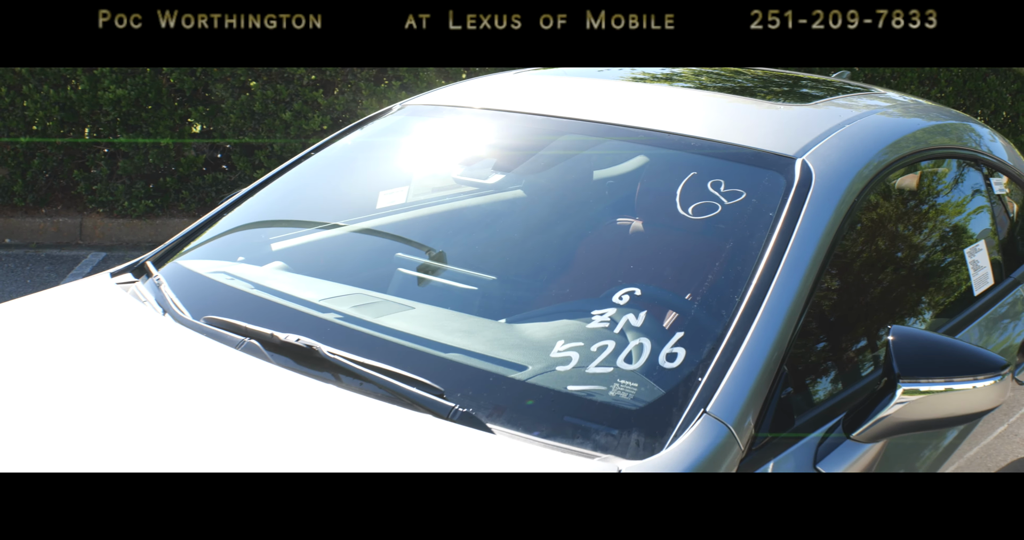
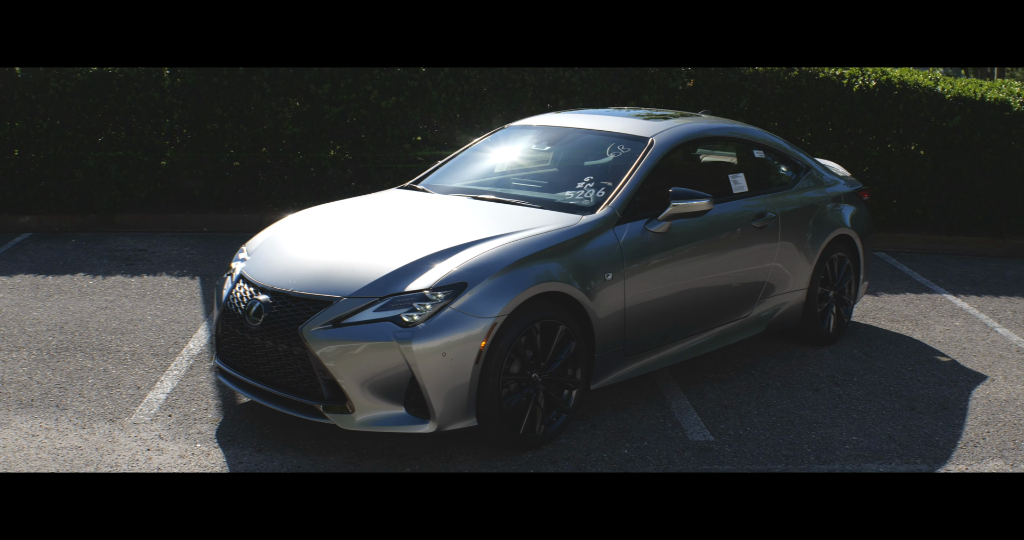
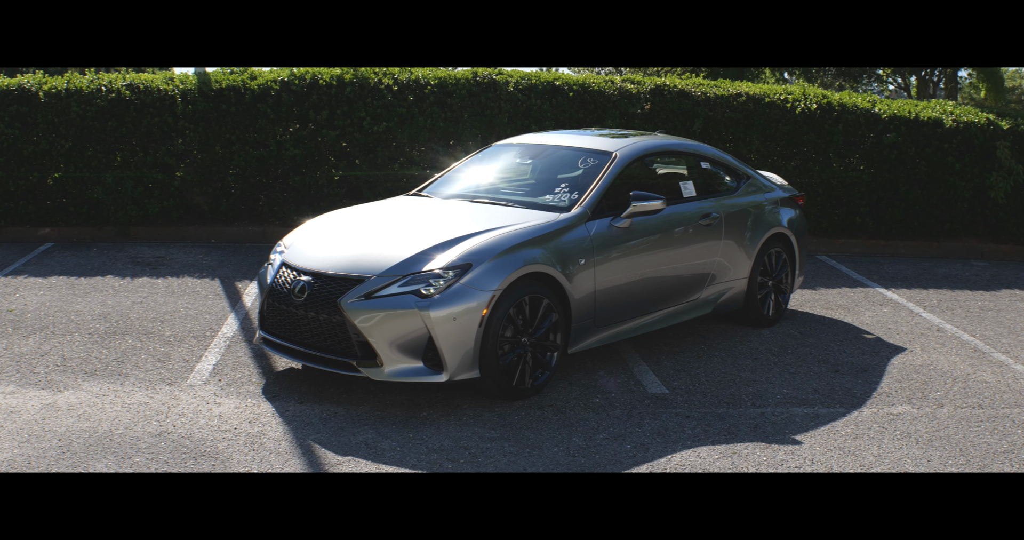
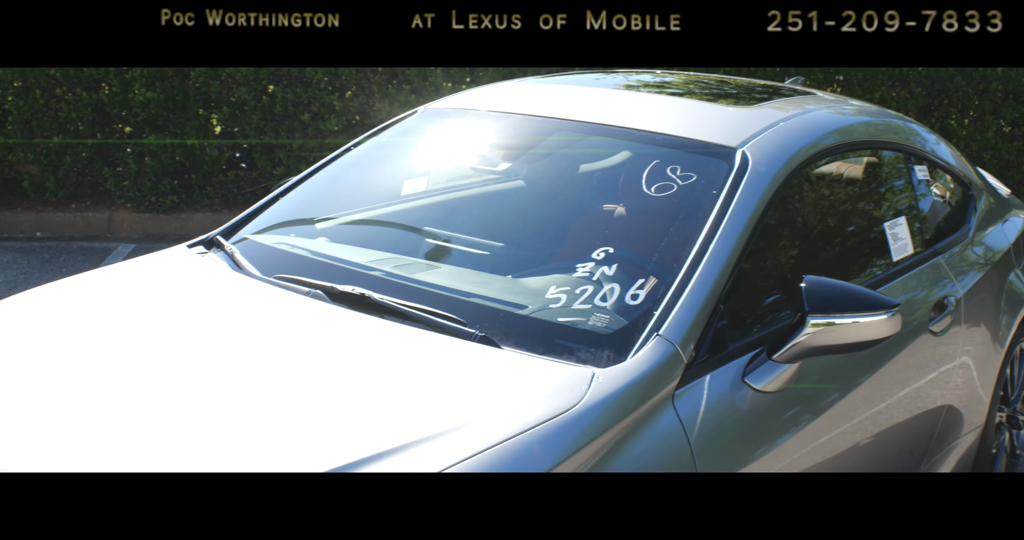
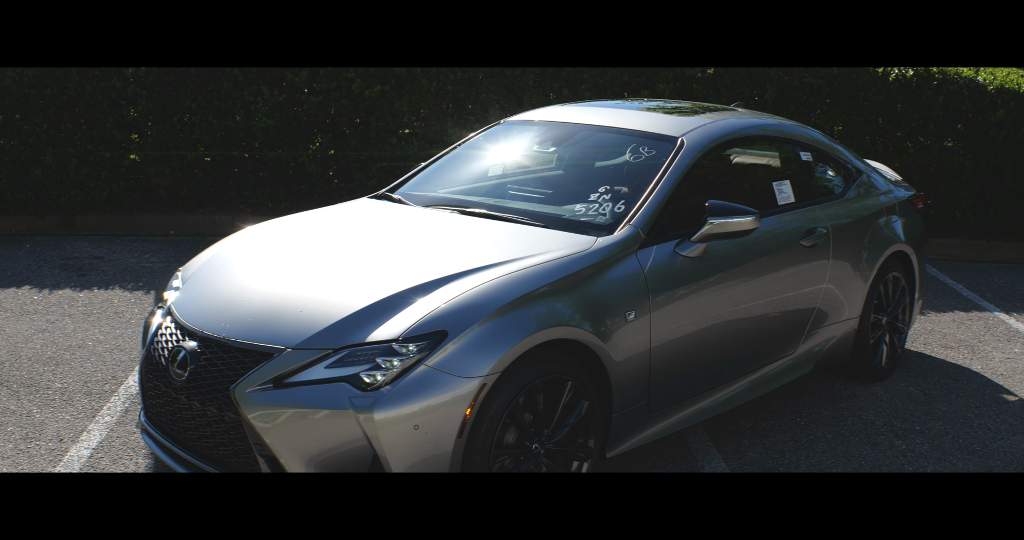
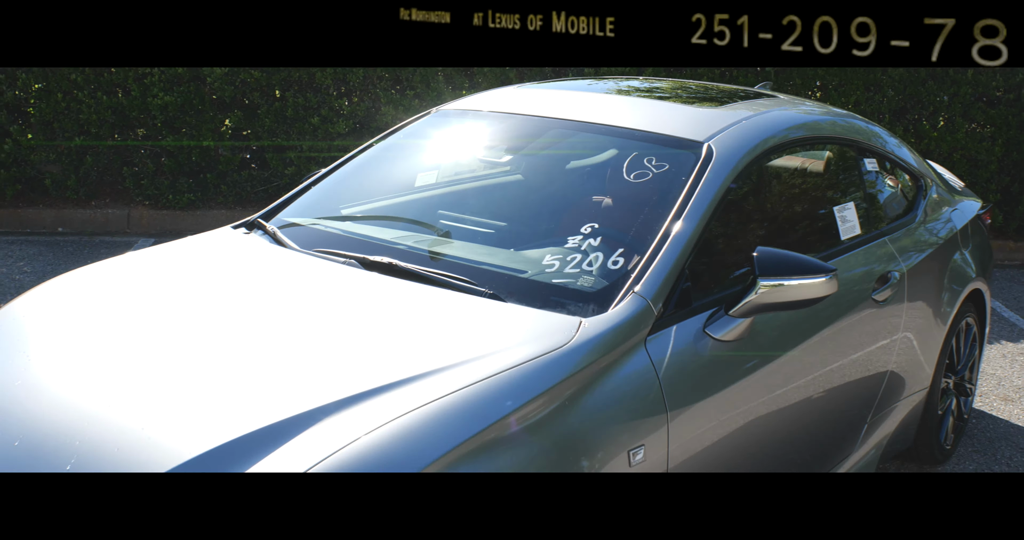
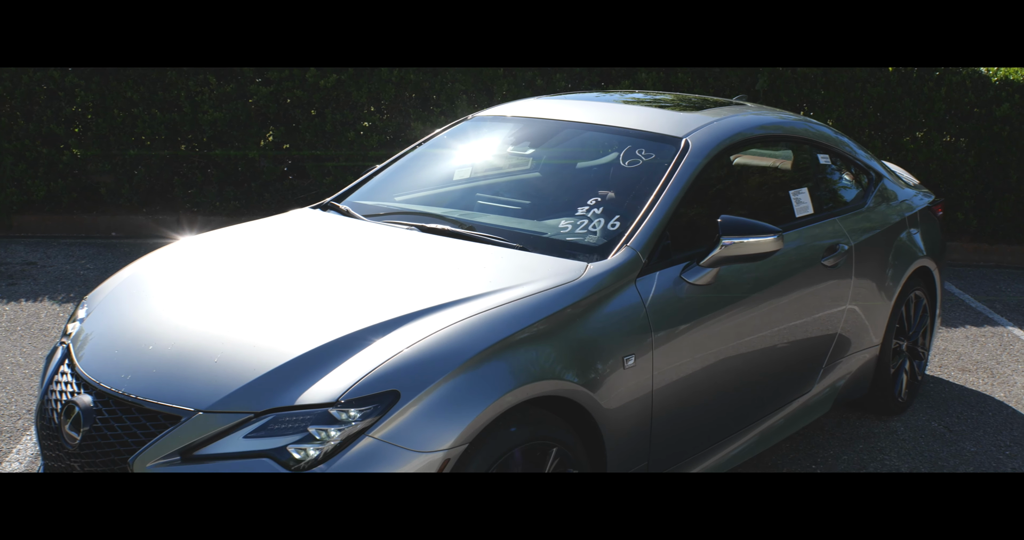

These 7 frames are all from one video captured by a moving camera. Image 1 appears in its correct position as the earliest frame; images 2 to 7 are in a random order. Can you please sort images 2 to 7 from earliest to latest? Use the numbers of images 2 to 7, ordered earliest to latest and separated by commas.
4, 6, 7, 5, 2, 3
